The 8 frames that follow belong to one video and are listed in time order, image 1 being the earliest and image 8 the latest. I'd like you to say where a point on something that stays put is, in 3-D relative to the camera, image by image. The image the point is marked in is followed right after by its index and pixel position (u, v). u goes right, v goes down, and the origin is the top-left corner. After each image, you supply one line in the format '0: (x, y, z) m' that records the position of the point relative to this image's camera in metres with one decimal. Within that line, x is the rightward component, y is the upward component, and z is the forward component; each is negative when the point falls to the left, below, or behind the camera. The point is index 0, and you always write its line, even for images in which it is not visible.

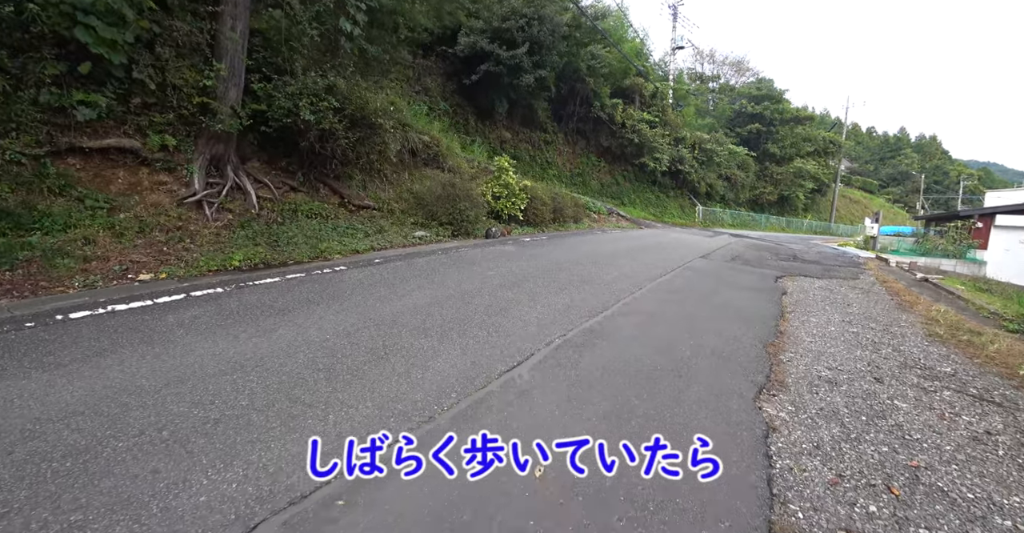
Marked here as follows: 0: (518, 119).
0: (+0.3, +5.3, +16.3) m
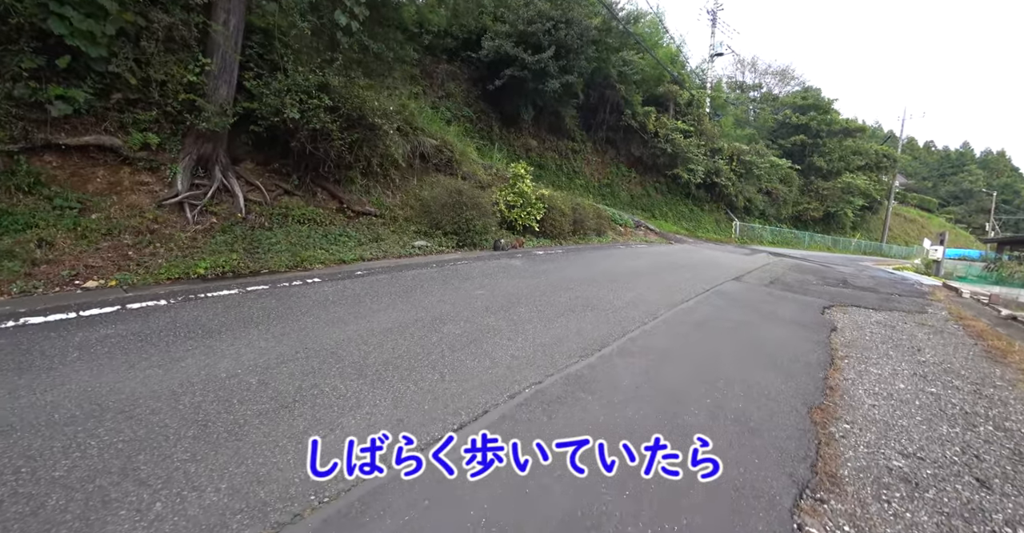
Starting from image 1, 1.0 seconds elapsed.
0: (+1.2, +4.8, +15.6) m
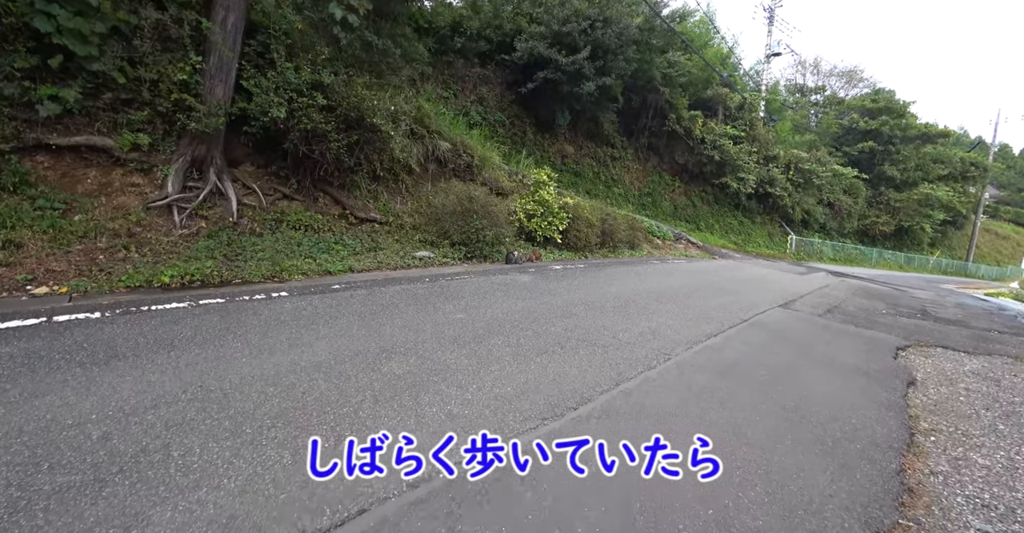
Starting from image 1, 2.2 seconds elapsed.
0: (+2.3, +4.4, +14.8) m
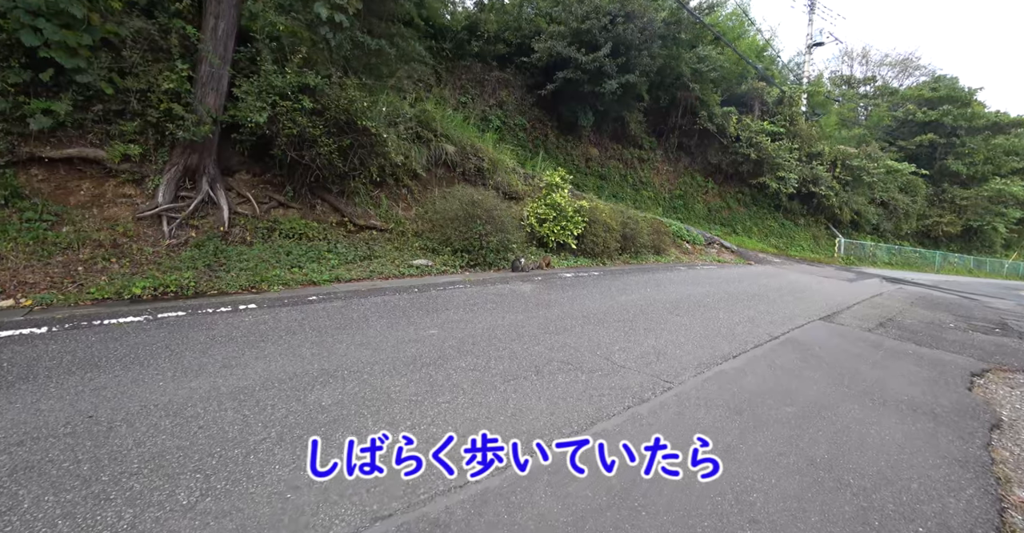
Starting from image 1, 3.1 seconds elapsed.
0: (+3.0, +4.1, +14.2) m
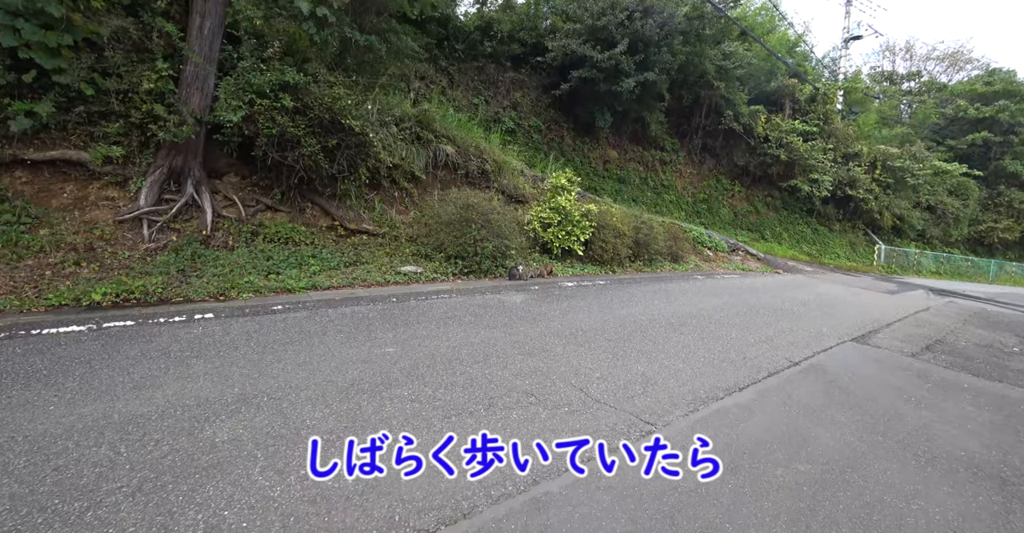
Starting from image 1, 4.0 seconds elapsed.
0: (+3.4, +3.9, +13.6) m
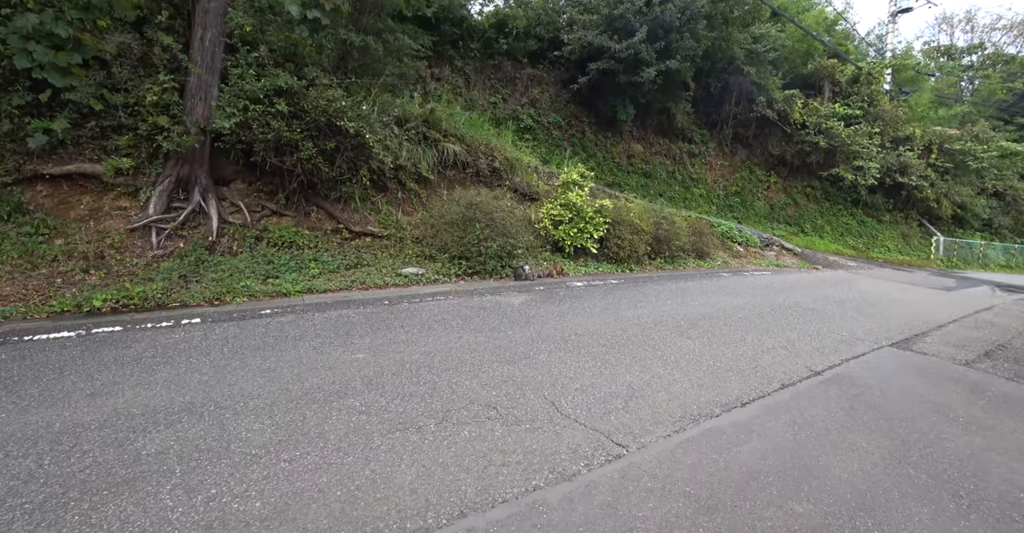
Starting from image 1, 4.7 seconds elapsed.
0: (+4.0, +4.0, +13.1) m
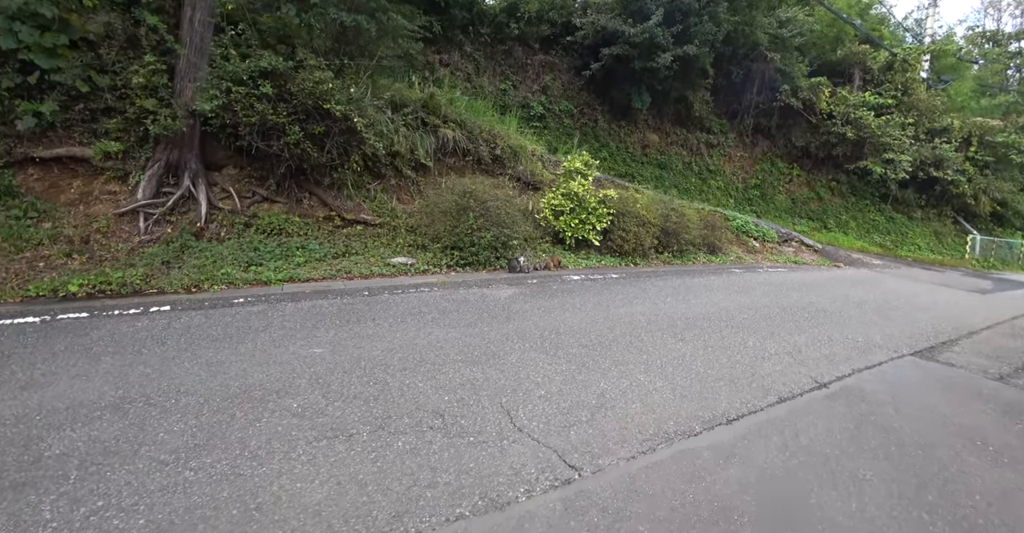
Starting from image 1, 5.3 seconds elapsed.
0: (+4.3, +4.2, +12.6) m
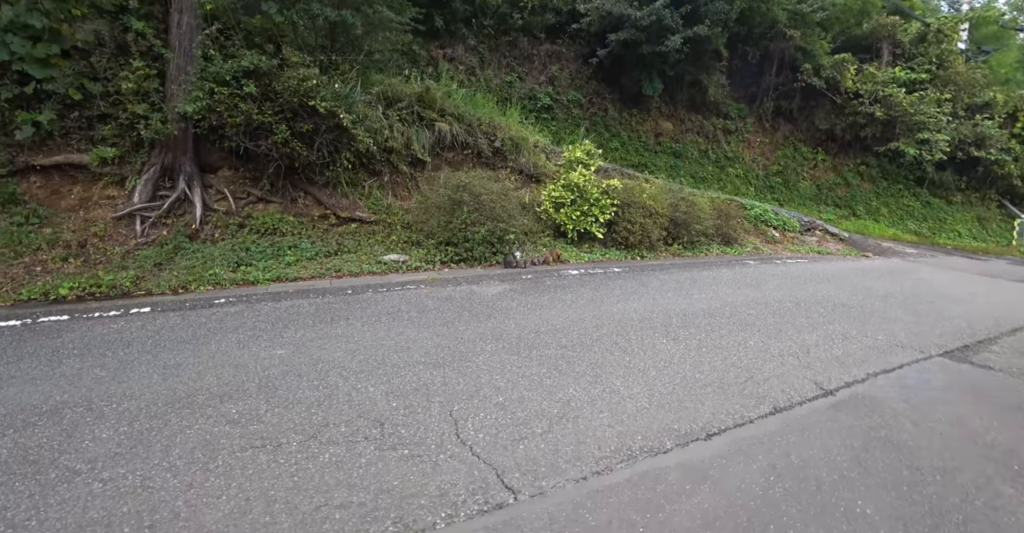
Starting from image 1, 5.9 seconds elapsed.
0: (+4.6, +4.4, +12.1) m
